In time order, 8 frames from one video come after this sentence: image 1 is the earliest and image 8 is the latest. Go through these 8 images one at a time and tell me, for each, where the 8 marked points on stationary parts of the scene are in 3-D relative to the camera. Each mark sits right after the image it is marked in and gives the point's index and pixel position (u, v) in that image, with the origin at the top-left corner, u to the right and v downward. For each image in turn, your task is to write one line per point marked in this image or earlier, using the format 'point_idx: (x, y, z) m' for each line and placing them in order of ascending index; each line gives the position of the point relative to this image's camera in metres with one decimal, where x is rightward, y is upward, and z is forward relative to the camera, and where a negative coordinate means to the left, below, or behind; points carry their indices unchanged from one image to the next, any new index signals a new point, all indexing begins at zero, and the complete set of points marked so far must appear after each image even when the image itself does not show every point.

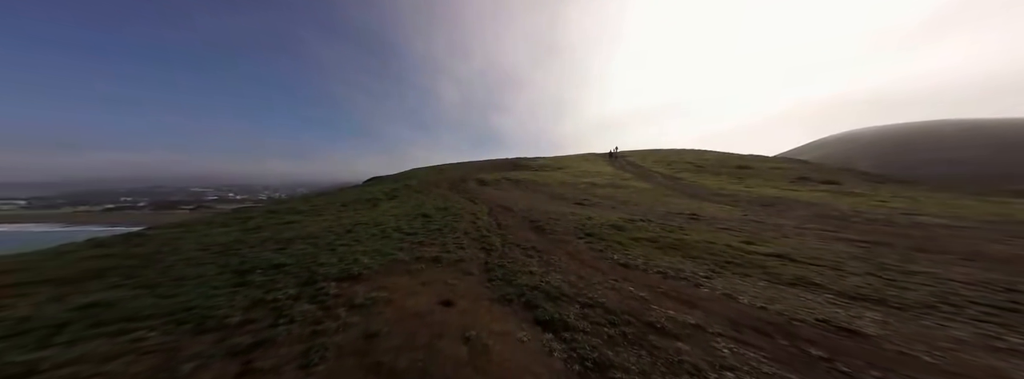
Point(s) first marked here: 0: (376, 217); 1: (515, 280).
0: (-11.3, -2.4, +19.6) m
1: (0.0, -3.0, +7.3) m
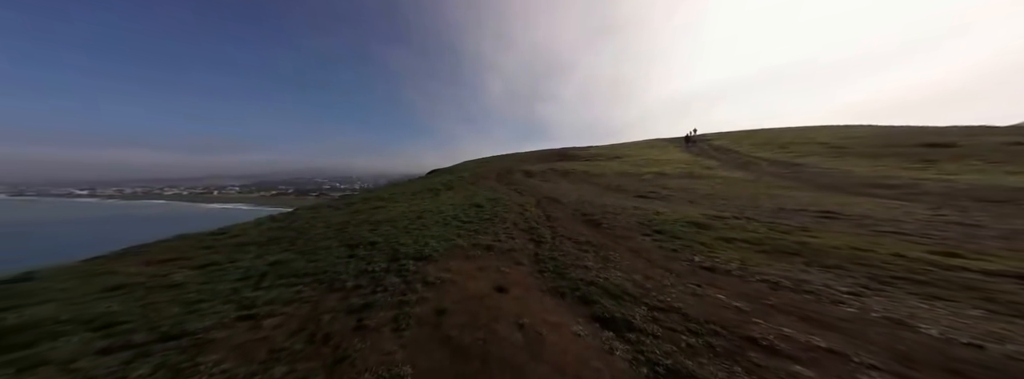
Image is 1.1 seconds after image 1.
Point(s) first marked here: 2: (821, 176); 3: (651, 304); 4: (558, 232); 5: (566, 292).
0: (-6.4, -1.5, +21.8) m
1: (+1.8, -2.7, +7.2) m
2: (+25.1, +1.1, +18.0) m
3: (+2.7, -2.2, +4.2) m
4: (+2.4, -2.1, +10.9) m
5: (+1.5, -2.9, +6.3) m
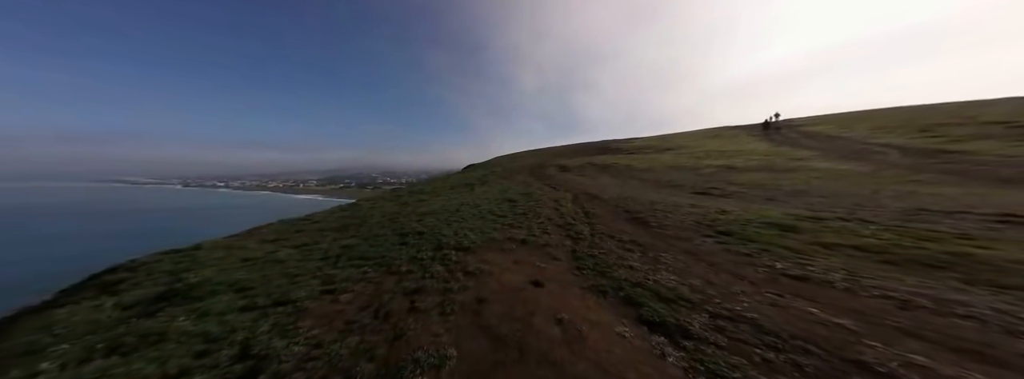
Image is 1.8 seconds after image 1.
0: (-2.8, -1.0, +22.5) m
1: (+3.0, -2.5, +6.8) m
2: (+27.7, +1.3, +13.9) m
3: (+3.4, -2.1, +3.8) m
4: (+4.2, -1.9, +10.4) m
5: (+2.6, -2.7, +6.0) m
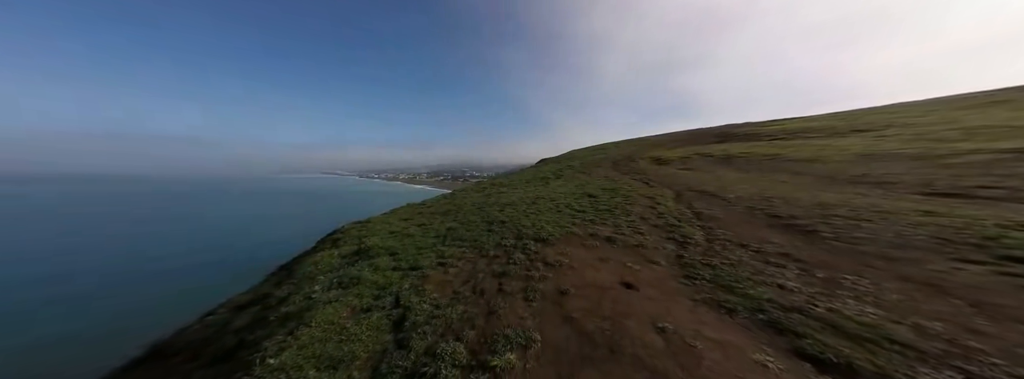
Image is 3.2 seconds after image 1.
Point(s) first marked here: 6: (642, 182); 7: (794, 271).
0: (+5.2, -0.3, +22.1) m
1: (+5.6, -2.4, +5.5) m
2: (+31.3, +0.7, +4.0) m
3: (+5.0, -2.1, +2.5) m
4: (+7.8, -1.8, +8.5) m
5: (+4.9, -2.6, +4.8) m
6: (+11.1, +0.6, +19.7) m
7: (+6.9, -2.0, +5.6) m
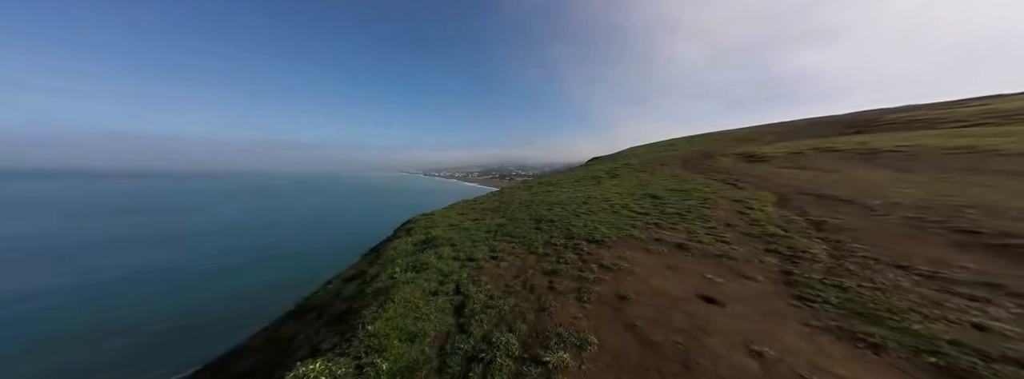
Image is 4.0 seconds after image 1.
0: (+10.5, -0.2, +20.5) m
1: (+7.2, -2.5, +4.2) m
2: (+32.0, -0.3, -2.8) m
3: (+6.0, -2.1, +1.4) m
4: (+10.0, -1.9, +6.6) m
5: (+6.4, -2.7, +3.7) m
6: (+15.7, +0.5, +16.8) m
7: (+8.5, -2.1, +4.1) m
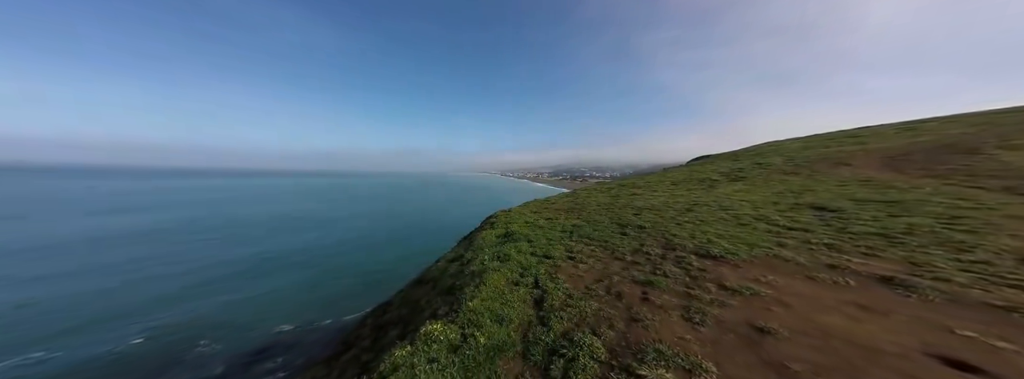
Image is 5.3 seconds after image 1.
0: (+18.1, -0.4, +15.3) m
1: (+9.0, -2.5, +1.3) m
2: (+29.7, -2.2, -14.3) m
3: (+6.9, -2.1, -0.9) m
4: (+12.6, -2.1, +2.5) m
5: (+8.1, -2.7, +1.1) m
6: (+21.6, -0.1, +10.0) m
7: (+10.2, -2.3, +0.7) m
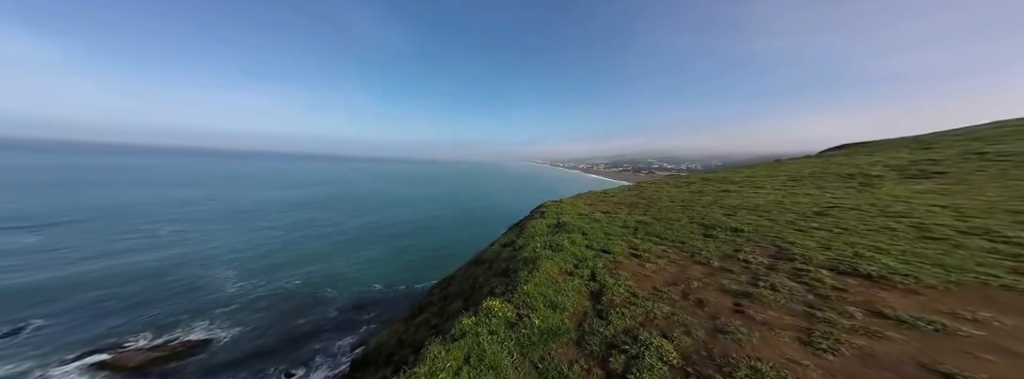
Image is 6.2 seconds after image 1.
0: (+21.9, 0.0, +9.6) m
1: (+9.1, -2.3, -1.1) m
2: (+24.7, -4.1, -21.8) m
3: (+6.5, -1.9, -2.7) m
4: (+12.9, -2.1, -1.0) m
5: (+8.2, -2.4, -1.0) m
6: (+23.8, -0.2, +3.5) m
7: (+10.1, -2.2, -2.1) m
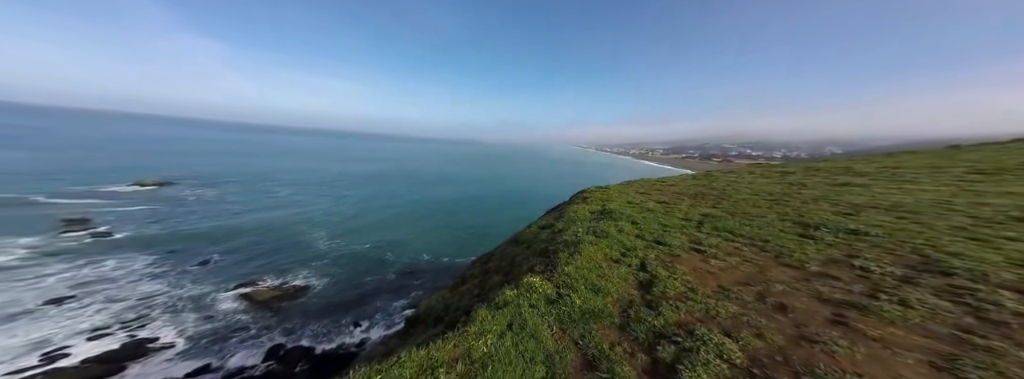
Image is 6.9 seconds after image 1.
0: (+23.2, +0.4, +4.7) m
1: (+8.4, -2.2, -2.7) m
2: (+18.9, -6.4, -26.1) m
3: (+5.5, -1.7, -3.7) m
4: (+12.1, -2.1, -3.5) m
5: (+7.5, -2.2, -2.4) m
6: (+23.8, -0.4, -1.6) m
7: (+9.2, -2.1, -3.9) m
